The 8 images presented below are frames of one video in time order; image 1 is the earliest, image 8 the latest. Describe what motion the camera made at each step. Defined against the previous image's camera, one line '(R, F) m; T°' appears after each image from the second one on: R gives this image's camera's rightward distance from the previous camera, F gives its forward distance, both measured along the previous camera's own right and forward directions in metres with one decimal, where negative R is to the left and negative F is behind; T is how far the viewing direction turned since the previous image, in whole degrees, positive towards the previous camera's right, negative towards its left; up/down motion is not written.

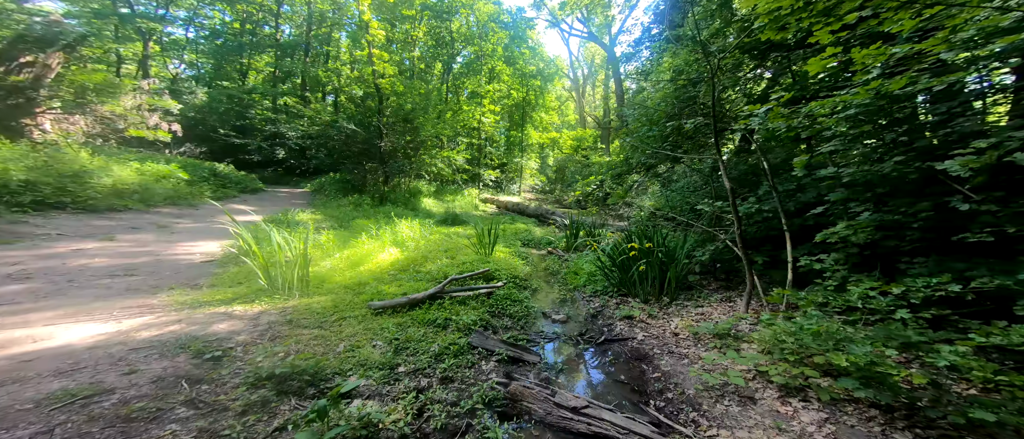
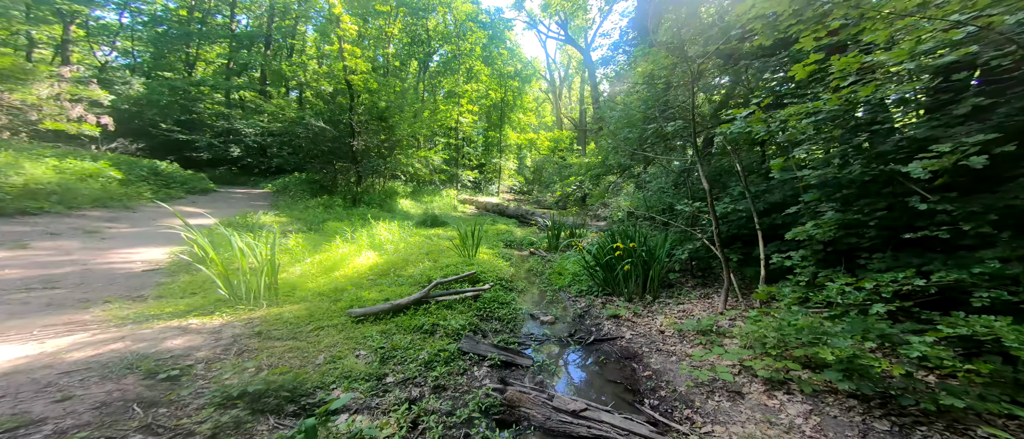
(-0.1, 0.0) m; +4°
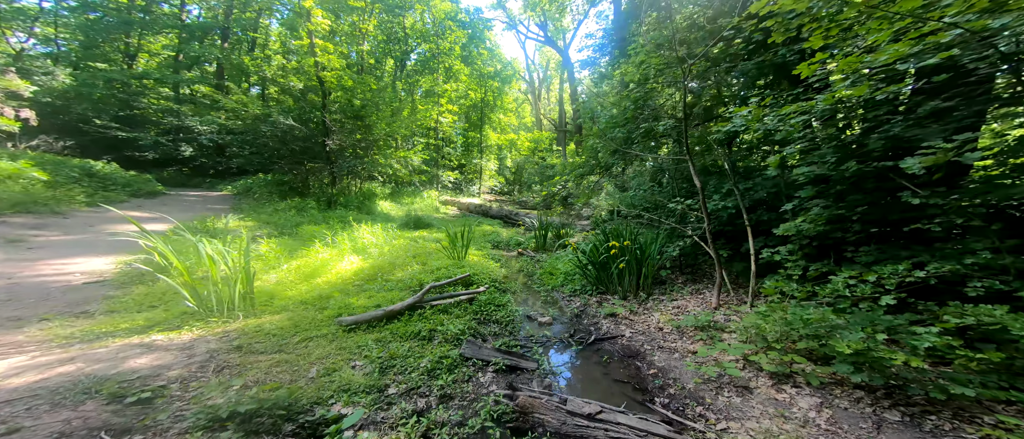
(-0.1, 0.0) m; +3°
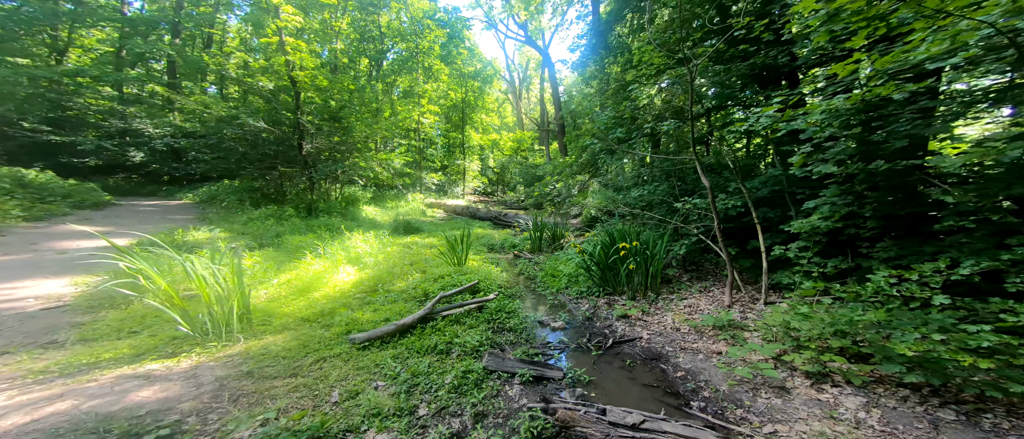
(-0.3, +0.1) m; +3°
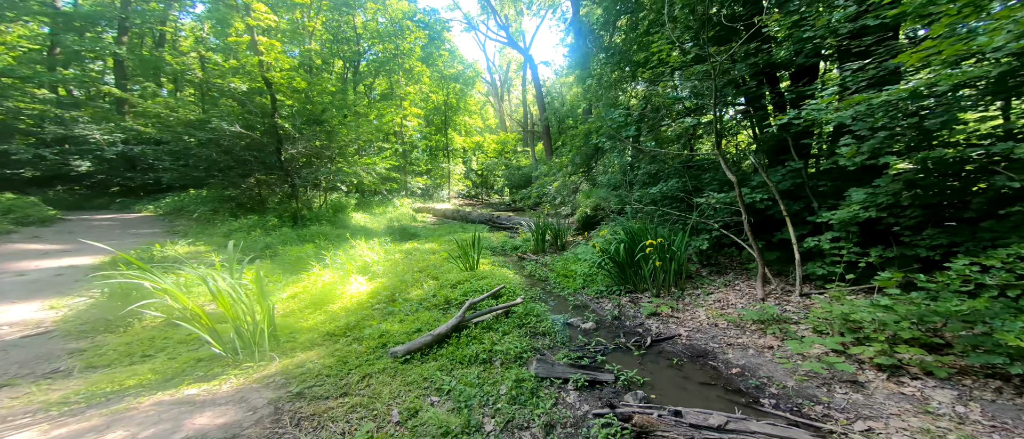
(-0.5, +0.1) m; +3°
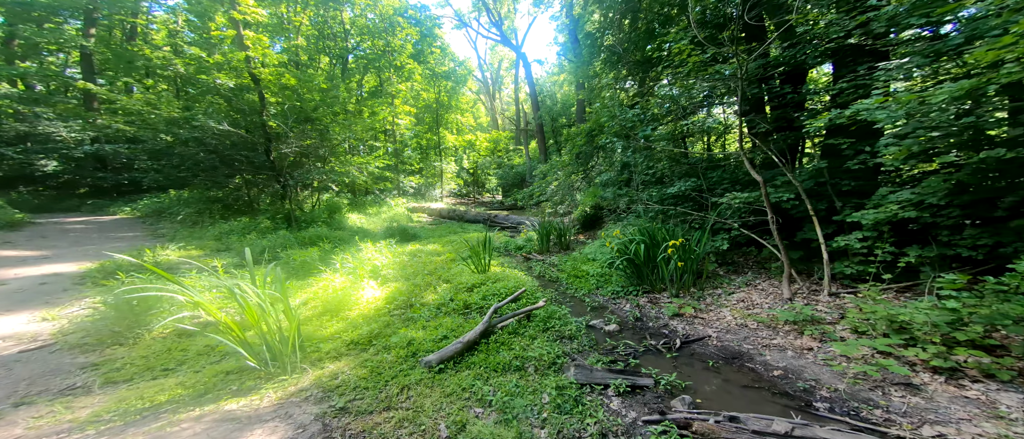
(-0.3, +0.1) m; +1°
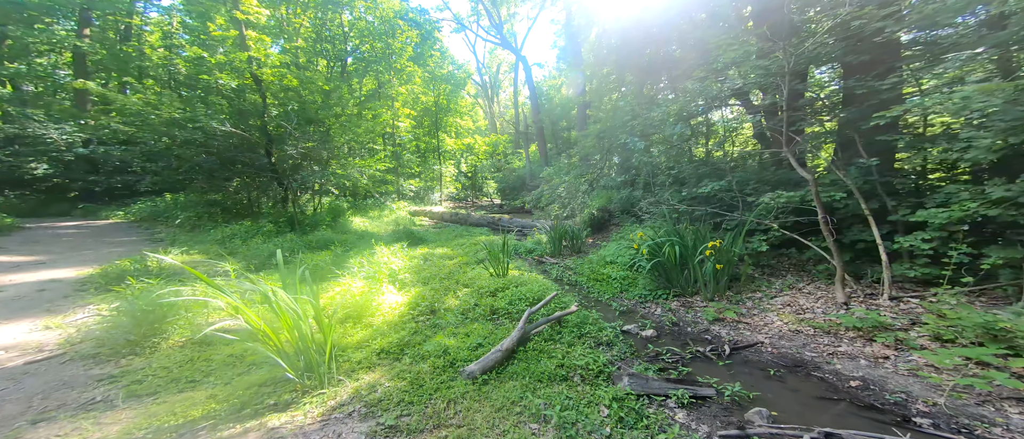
(-0.4, +0.2) m; 0°
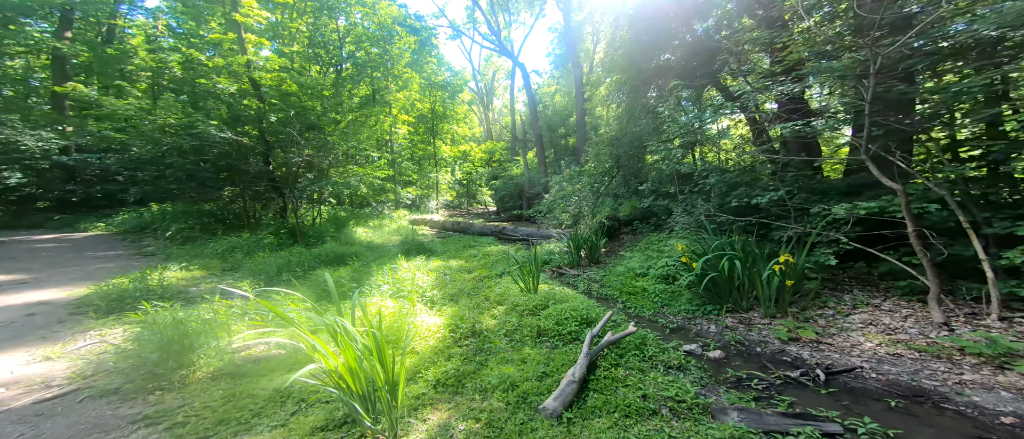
(-0.6, +0.3) m; +1°
